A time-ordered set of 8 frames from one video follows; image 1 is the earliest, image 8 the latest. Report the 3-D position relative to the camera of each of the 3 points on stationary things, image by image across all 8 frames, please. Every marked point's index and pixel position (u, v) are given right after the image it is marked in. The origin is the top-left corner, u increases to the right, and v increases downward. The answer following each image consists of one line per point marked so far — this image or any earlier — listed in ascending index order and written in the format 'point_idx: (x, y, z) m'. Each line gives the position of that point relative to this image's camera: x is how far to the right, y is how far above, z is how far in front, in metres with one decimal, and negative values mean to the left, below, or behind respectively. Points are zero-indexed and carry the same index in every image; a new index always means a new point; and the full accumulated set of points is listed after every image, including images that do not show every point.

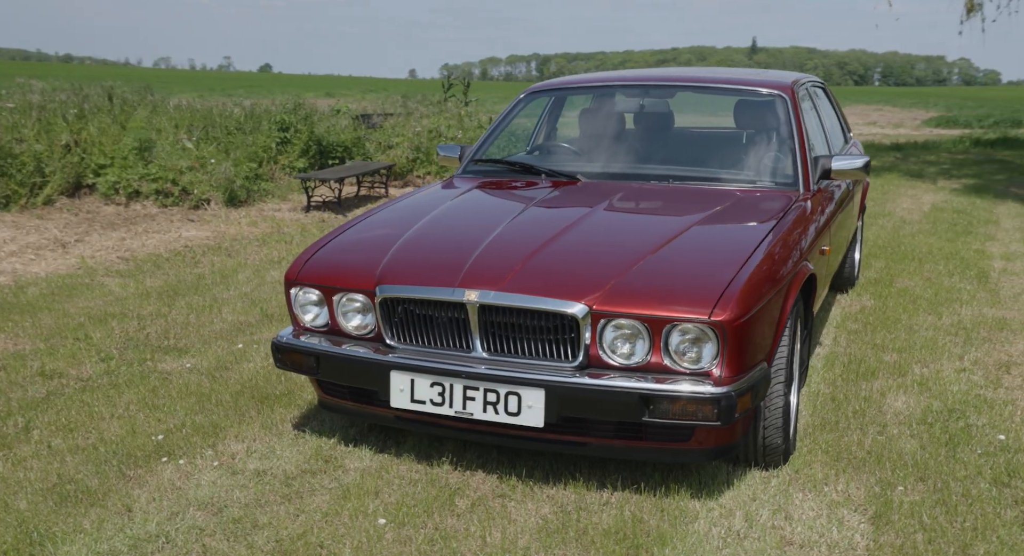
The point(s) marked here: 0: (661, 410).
0: (+0.4, -0.4, +2.3) m
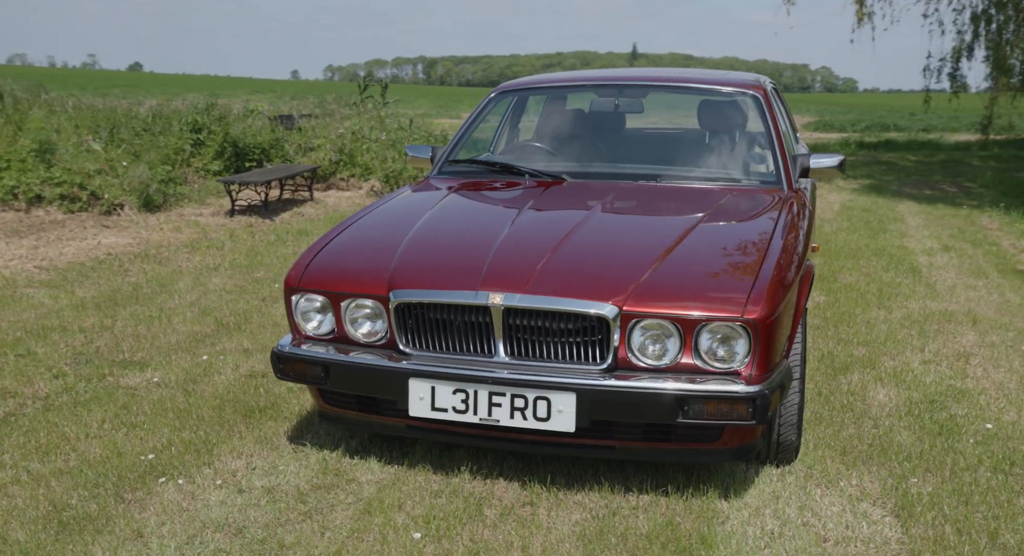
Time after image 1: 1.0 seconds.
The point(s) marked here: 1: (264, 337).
0: (+0.5, -0.4, +2.3) m
1: (-1.4, -0.3, +4.8) m
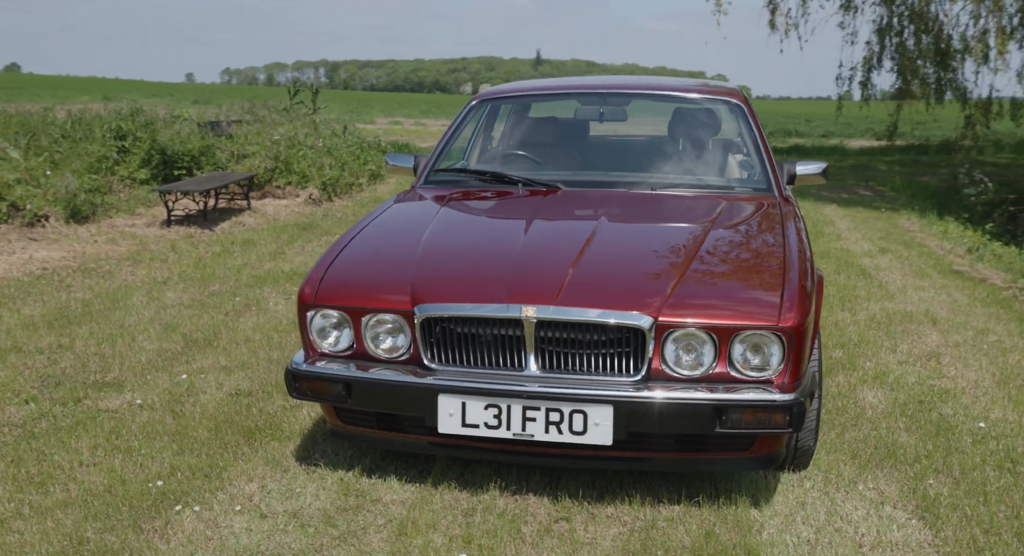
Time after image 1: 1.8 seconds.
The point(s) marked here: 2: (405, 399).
0: (+0.6, -0.4, +2.3) m
1: (-1.5, -0.4, +4.6) m
2: (-0.3, -0.4, +2.5) m
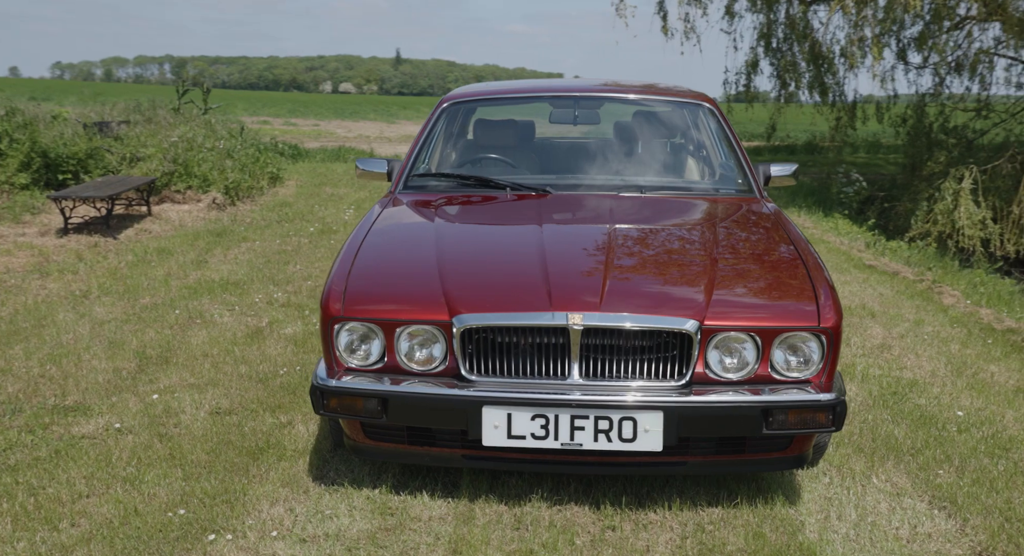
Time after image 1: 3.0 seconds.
0: (+0.7, -0.4, +2.3) m
1: (-1.6, -0.5, +4.4) m
2: (-0.2, -0.4, +2.4) m
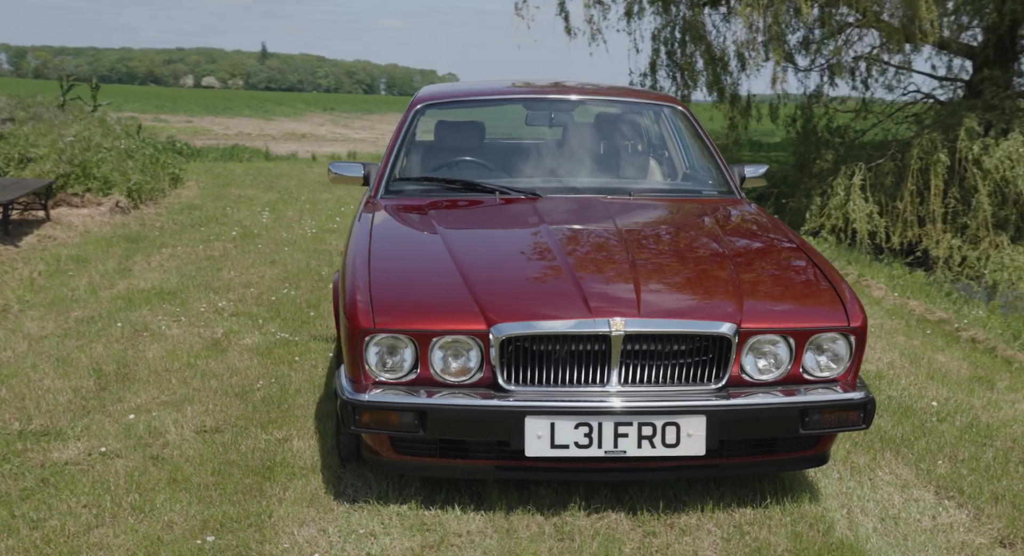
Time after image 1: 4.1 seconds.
0: (+0.9, -0.4, +2.4) m
1: (-1.7, -0.5, +4.2) m
2: (-0.1, -0.4, +2.4) m
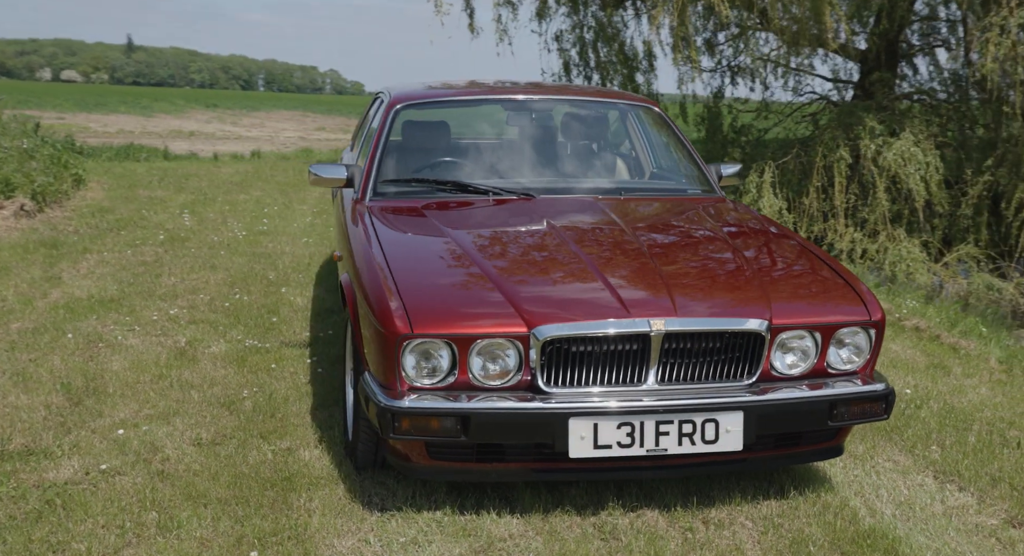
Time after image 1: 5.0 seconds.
0: (+1.0, -0.4, +2.5) m
1: (-1.8, -0.6, +4.1) m
2: (+0.1, -0.4, +2.4) m
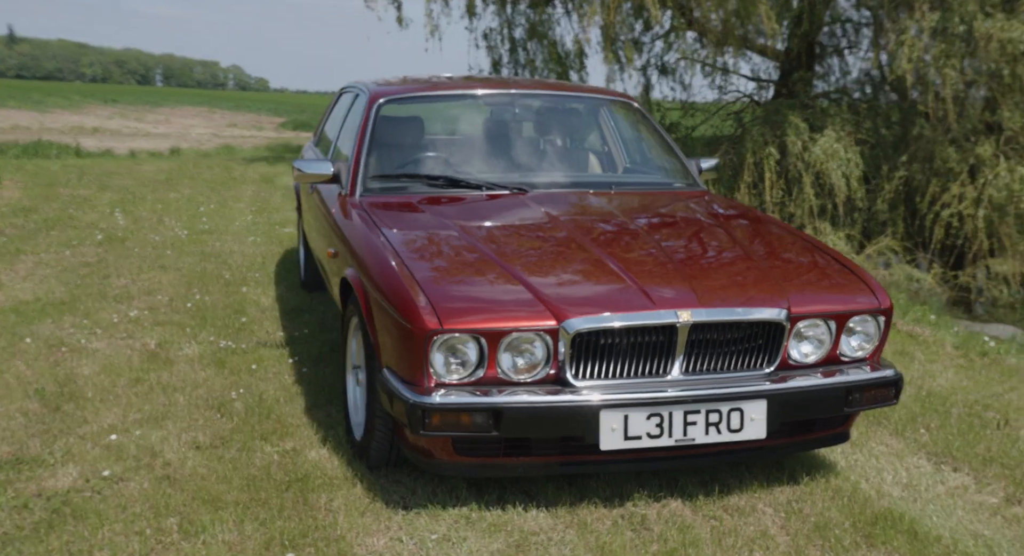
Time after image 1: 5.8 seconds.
0: (+1.1, -0.4, +2.6) m
1: (-1.8, -0.6, +3.9) m
2: (+0.1, -0.4, +2.4) m
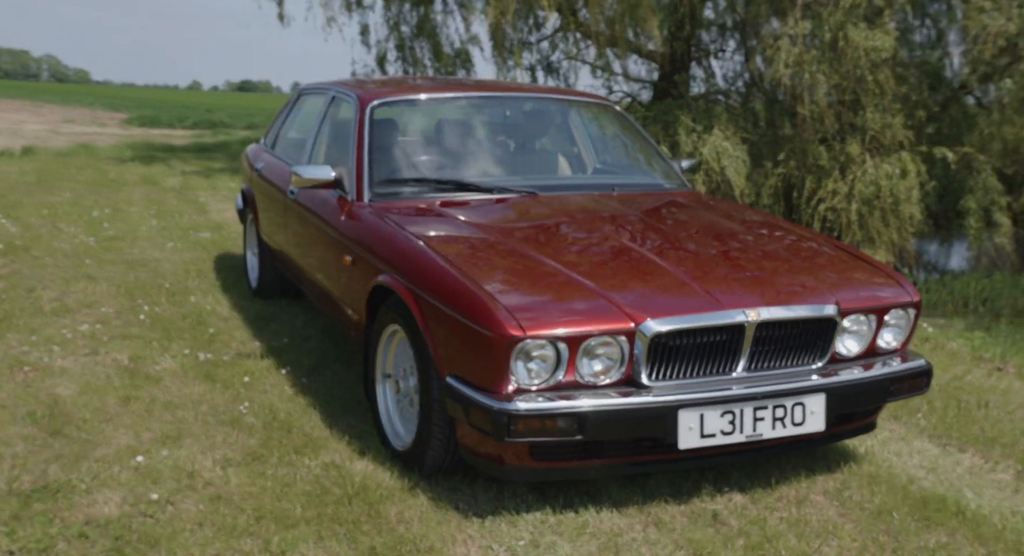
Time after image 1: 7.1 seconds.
0: (+1.3, -0.4, +2.8) m
1: (-1.7, -0.6, +3.8) m
2: (+0.4, -0.4, +2.5) m
